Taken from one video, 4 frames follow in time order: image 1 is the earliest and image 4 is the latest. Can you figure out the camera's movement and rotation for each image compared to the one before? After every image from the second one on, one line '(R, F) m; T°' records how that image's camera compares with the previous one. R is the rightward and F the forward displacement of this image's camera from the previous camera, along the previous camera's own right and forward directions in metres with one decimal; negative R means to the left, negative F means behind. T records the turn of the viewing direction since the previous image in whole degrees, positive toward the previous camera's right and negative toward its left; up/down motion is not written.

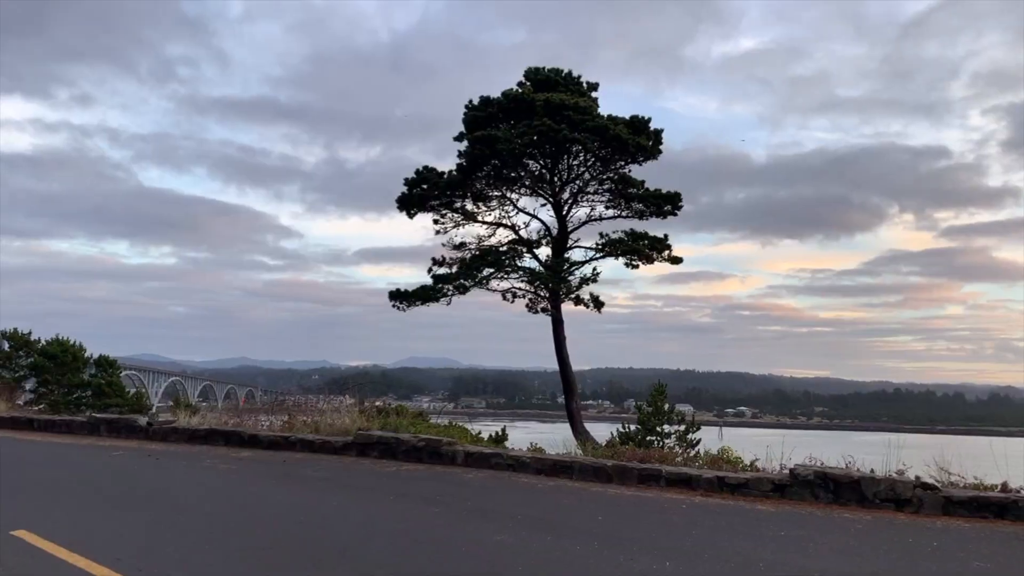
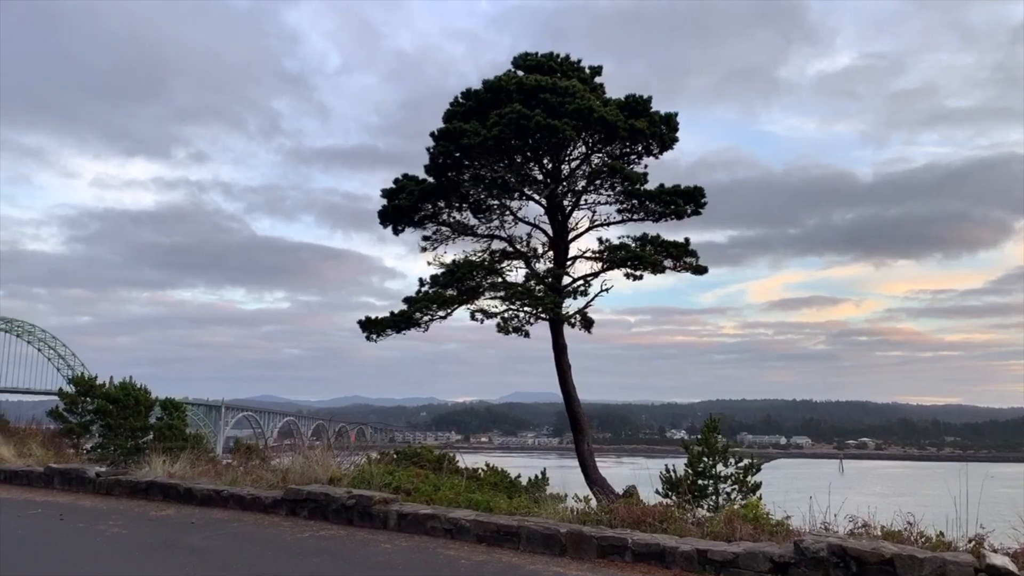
(+1.8, +2.5) m; -7°
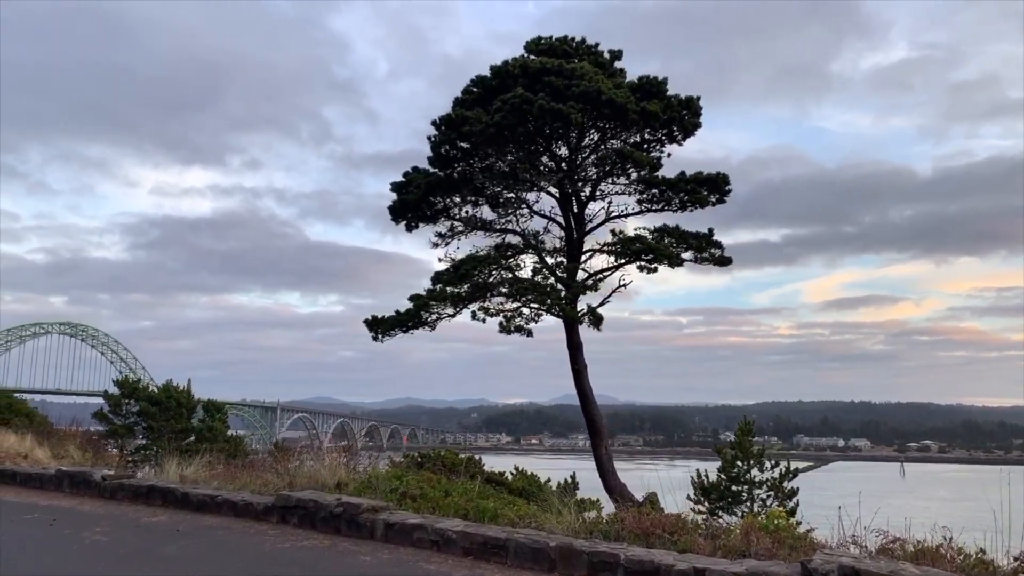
(+0.6, +0.7) m; -3°
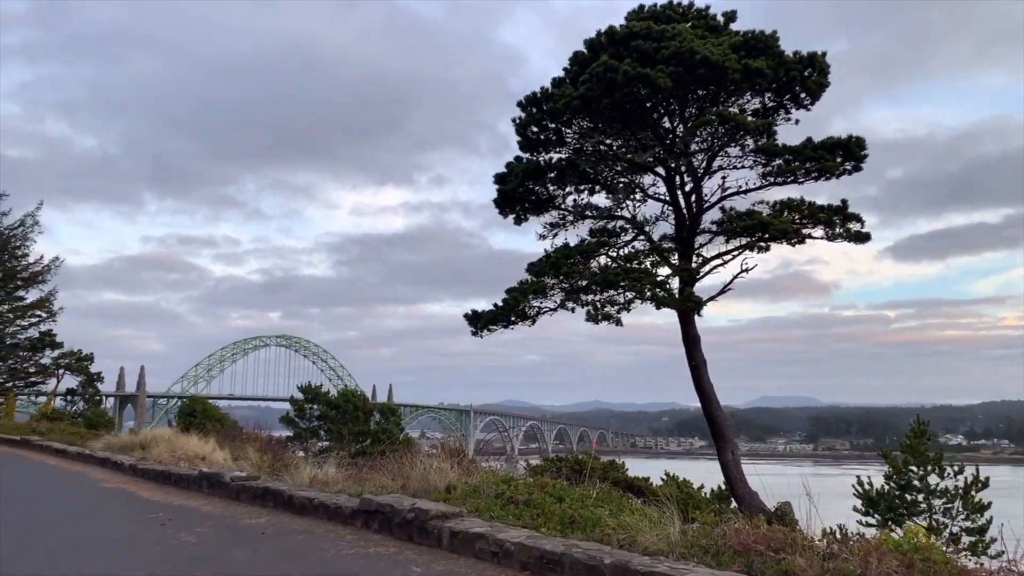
(+1.1, +0.9) m; -13°
